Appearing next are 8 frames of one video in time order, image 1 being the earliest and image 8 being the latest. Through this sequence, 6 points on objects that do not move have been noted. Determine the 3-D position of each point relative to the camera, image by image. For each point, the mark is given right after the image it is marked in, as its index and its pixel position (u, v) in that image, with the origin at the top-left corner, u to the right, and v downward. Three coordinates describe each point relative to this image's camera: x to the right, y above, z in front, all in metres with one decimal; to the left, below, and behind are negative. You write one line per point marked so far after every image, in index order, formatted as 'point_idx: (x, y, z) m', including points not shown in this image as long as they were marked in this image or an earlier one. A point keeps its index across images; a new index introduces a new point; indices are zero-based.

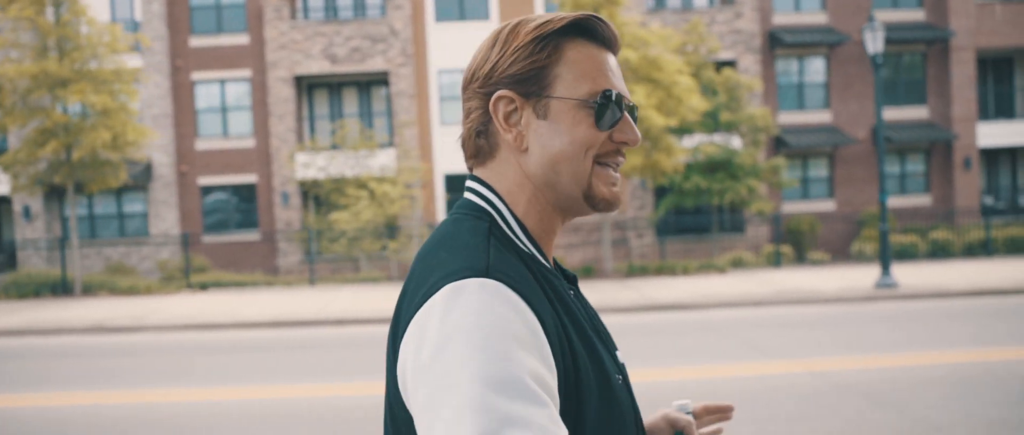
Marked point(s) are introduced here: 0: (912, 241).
0: (+9.5, -0.6, +19.3) m
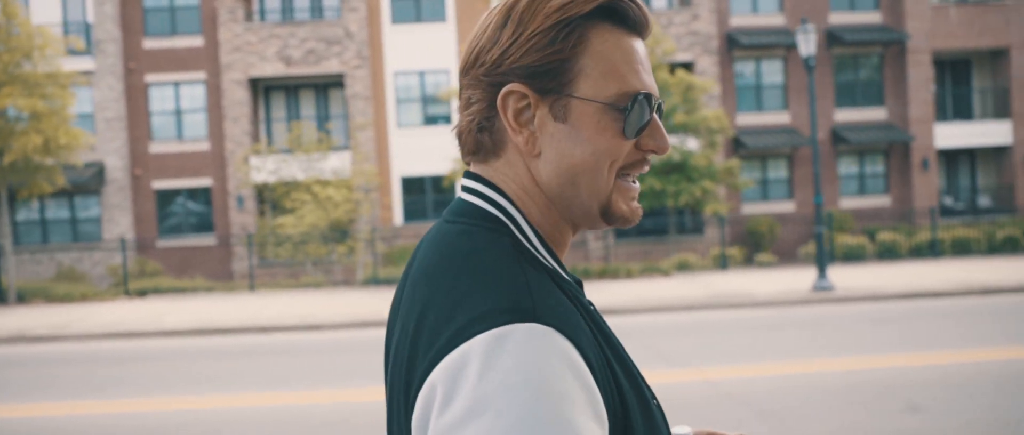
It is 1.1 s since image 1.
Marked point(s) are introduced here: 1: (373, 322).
0: (+8.2, -0.6, +19.4) m
1: (-2.5, -1.8, +14.4) m
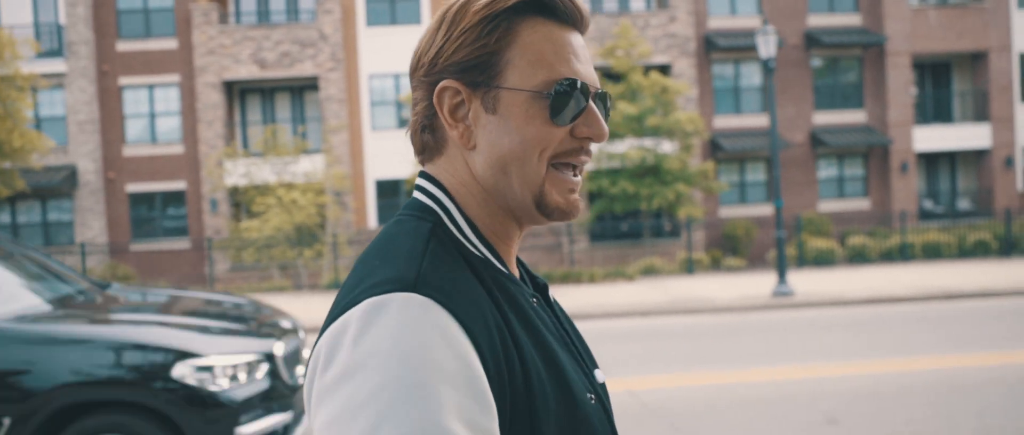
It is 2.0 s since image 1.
0: (+7.4, -0.7, +19.2) m
1: (-3.3, -1.9, +14.3) m
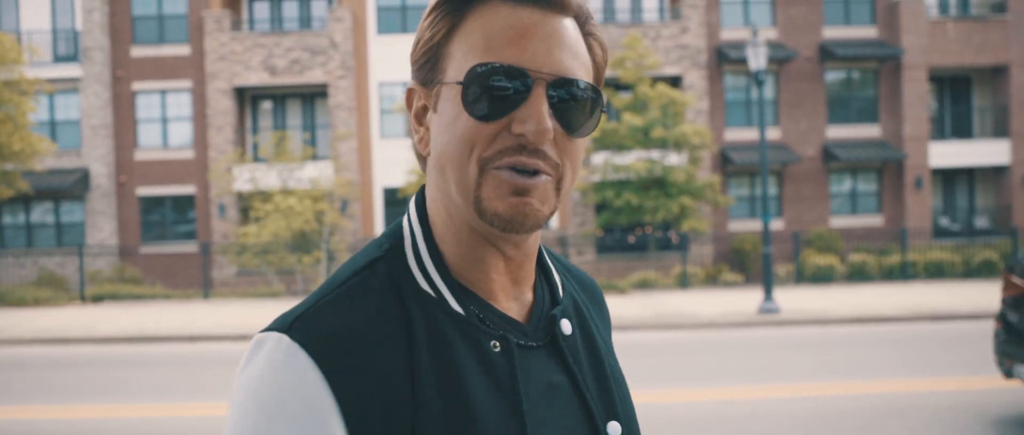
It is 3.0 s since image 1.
0: (+7.3, -1.1, +18.8) m
1: (-3.6, -2.0, +14.3) m
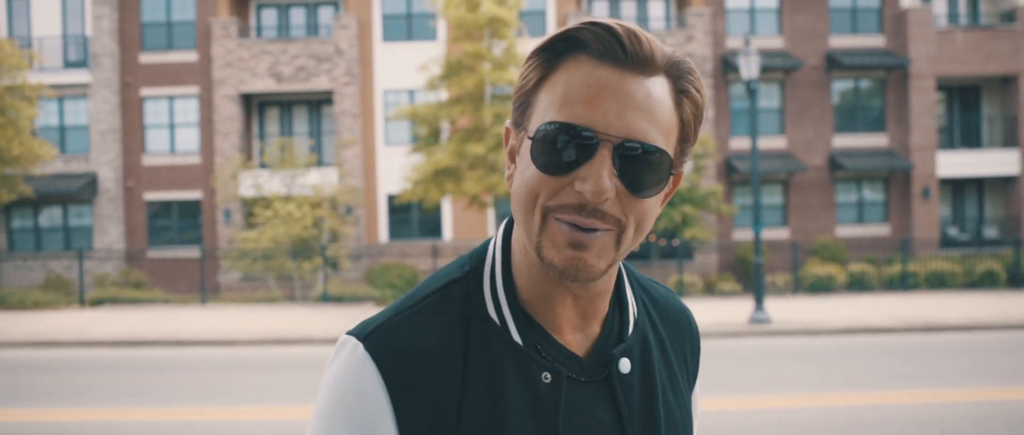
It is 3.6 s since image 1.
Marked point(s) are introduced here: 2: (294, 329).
0: (+7.2, -1.3, +18.7) m
1: (-3.8, -2.2, +14.4) m
2: (-4.2, -2.1, +15.6) m
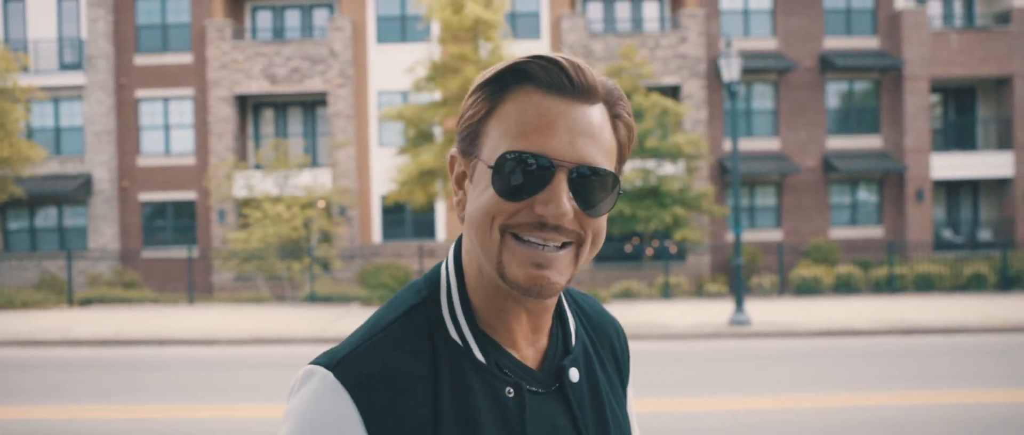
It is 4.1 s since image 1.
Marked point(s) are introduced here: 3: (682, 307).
0: (+7.0, -1.3, +18.7) m
1: (-4.1, -2.2, +14.5) m
2: (-4.5, -2.1, +15.6) m
3: (+3.5, -1.8, +16.7) m
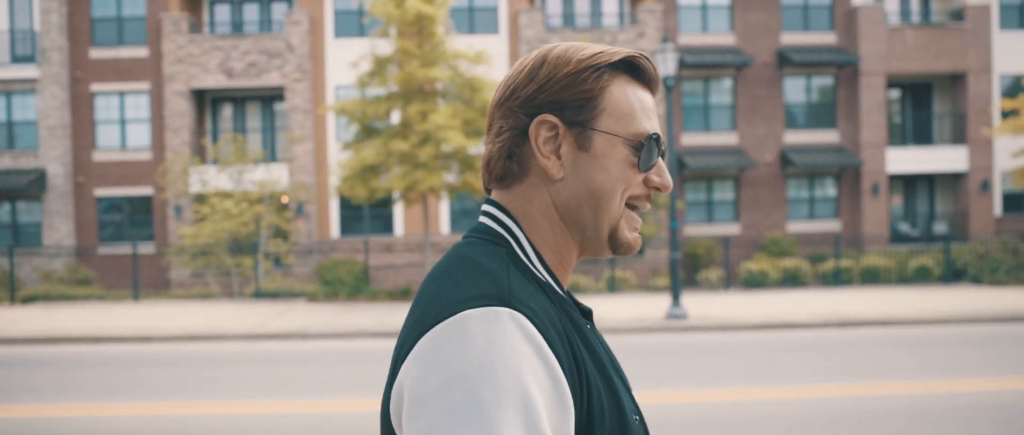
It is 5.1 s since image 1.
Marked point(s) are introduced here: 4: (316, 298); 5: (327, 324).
0: (+5.8, -1.2, +18.9) m
1: (-5.2, -2.1, +14.4) m
2: (-5.6, -2.0, +15.6) m
3: (+2.4, -1.7, +16.8) m
4: (-4.5, -1.9, +19.1) m
5: (-3.4, -2.0, +15.0) m
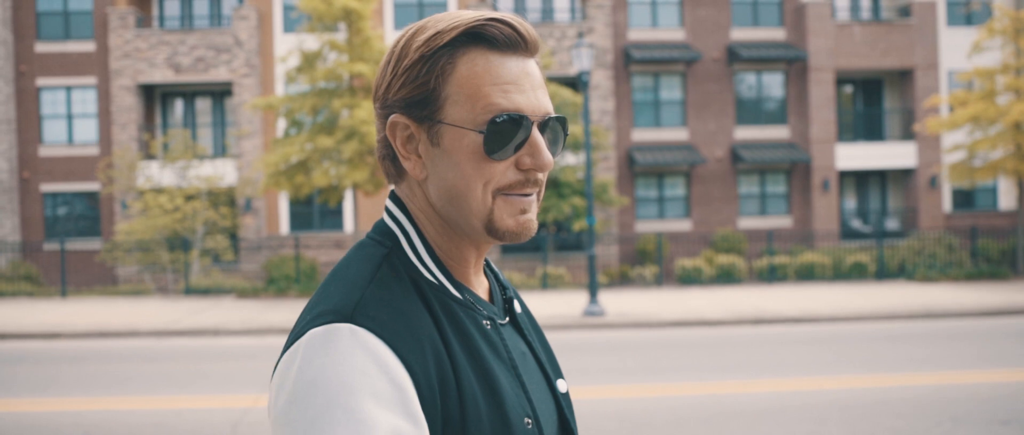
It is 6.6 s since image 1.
0: (+4.3, -1.1, +18.9) m
1: (-6.6, -2.0, +14.3) m
2: (-7.0, -2.0, +15.4) m
3: (+0.9, -1.7, +16.8) m
4: (-6.0, -1.8, +18.9) m
5: (-4.8, -1.9, +14.9) m
